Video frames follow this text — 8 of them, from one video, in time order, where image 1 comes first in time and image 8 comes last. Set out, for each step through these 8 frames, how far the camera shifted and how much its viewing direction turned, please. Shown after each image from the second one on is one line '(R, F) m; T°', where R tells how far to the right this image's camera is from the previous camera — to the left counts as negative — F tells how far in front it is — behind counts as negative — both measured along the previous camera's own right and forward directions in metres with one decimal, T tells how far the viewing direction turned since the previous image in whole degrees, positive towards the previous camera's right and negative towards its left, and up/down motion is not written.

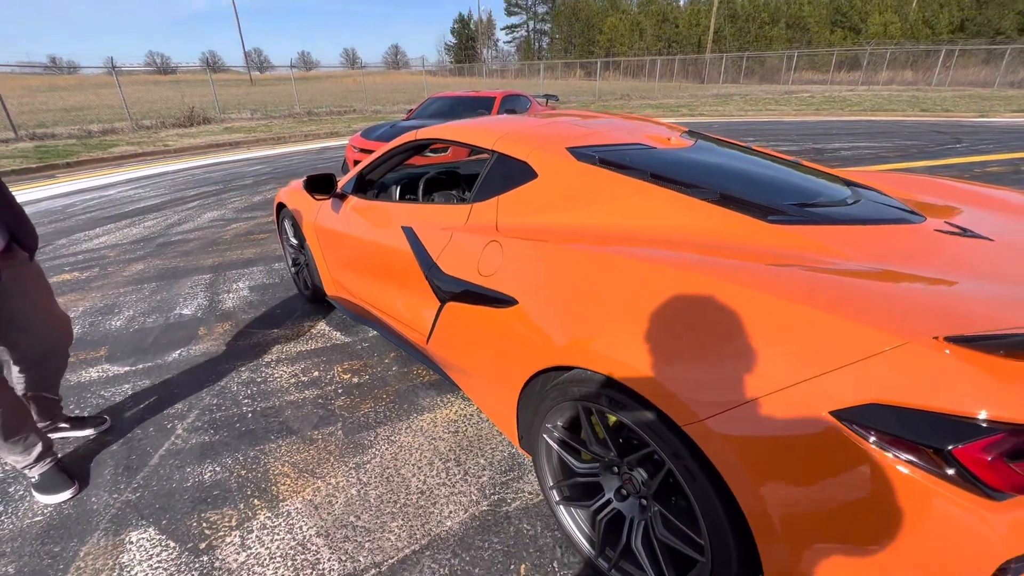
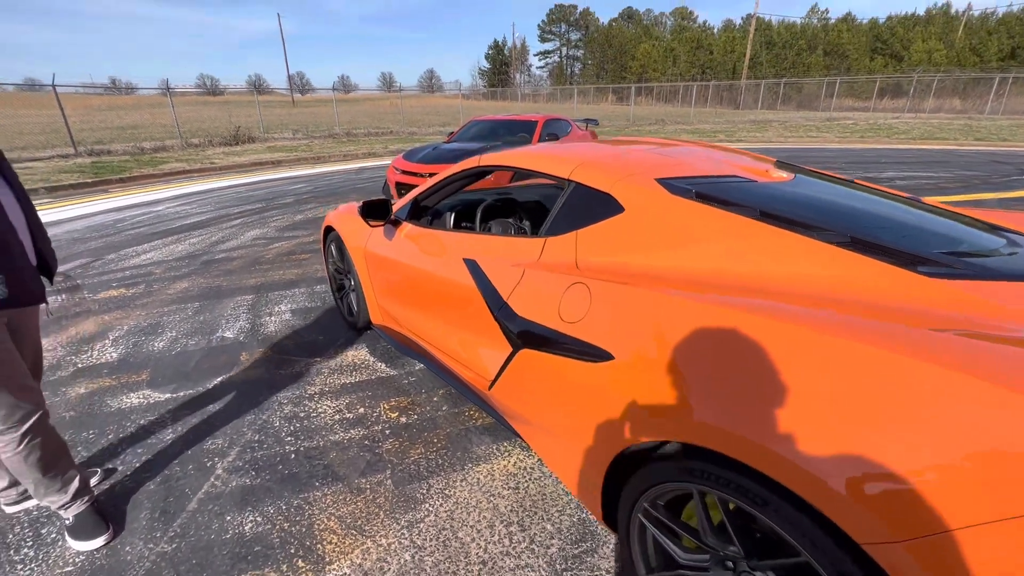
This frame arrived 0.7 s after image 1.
(-0.2, +0.2) m; -3°
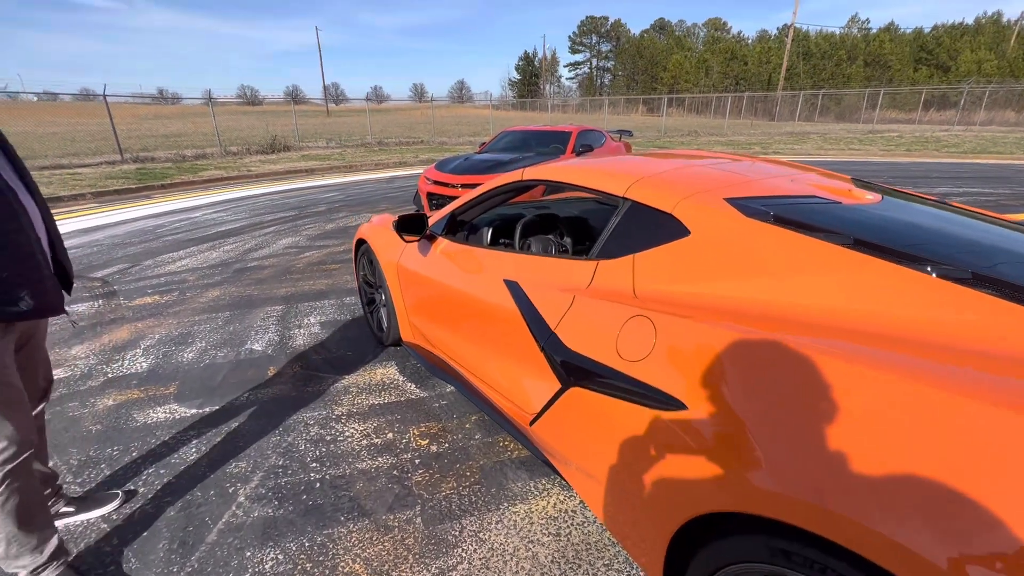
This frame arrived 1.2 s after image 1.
(-0.1, +0.2) m; -3°
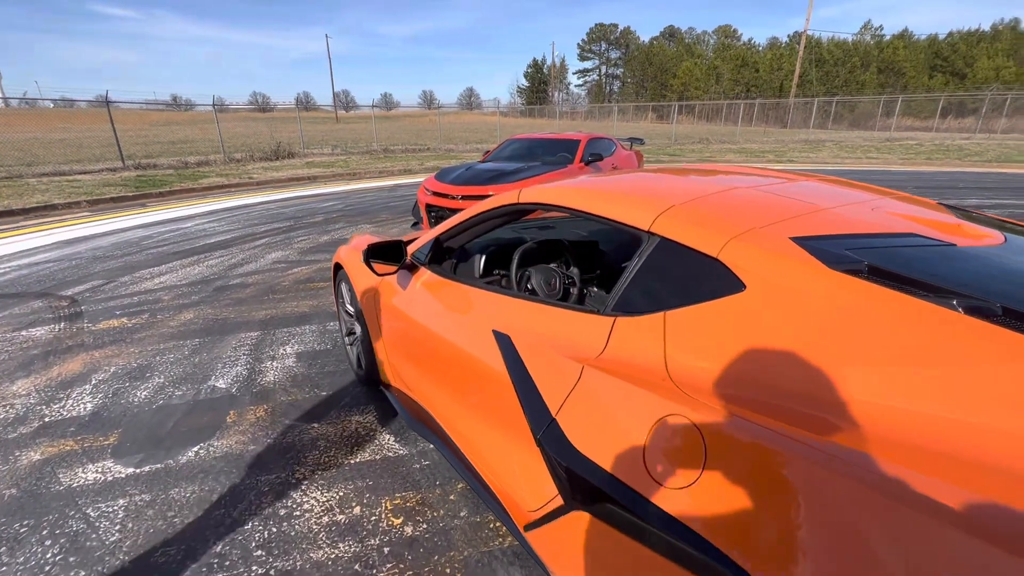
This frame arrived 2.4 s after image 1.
(+0.1, +0.5) m; -1°
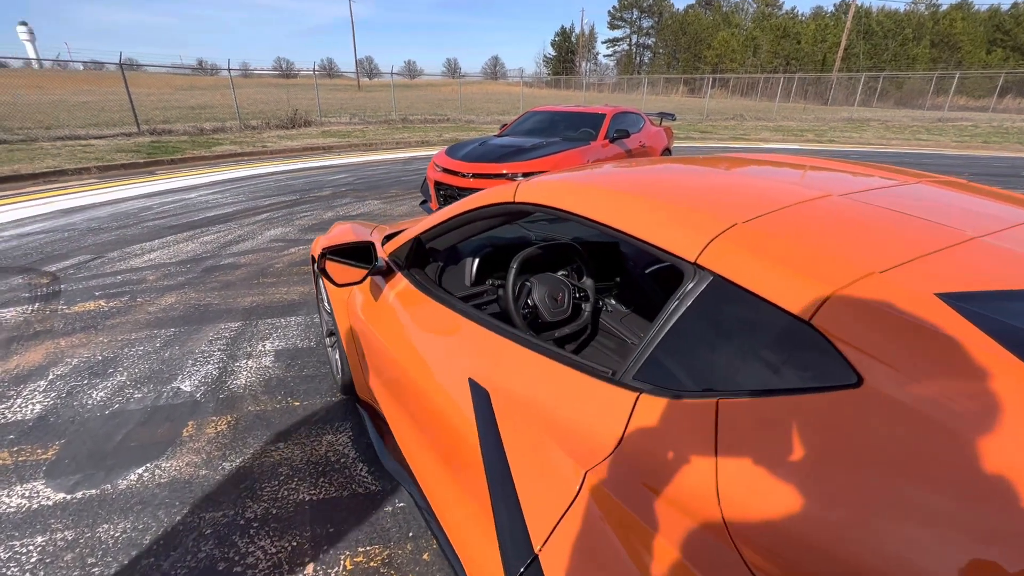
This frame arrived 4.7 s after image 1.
(+0.1, +0.5) m; -2°
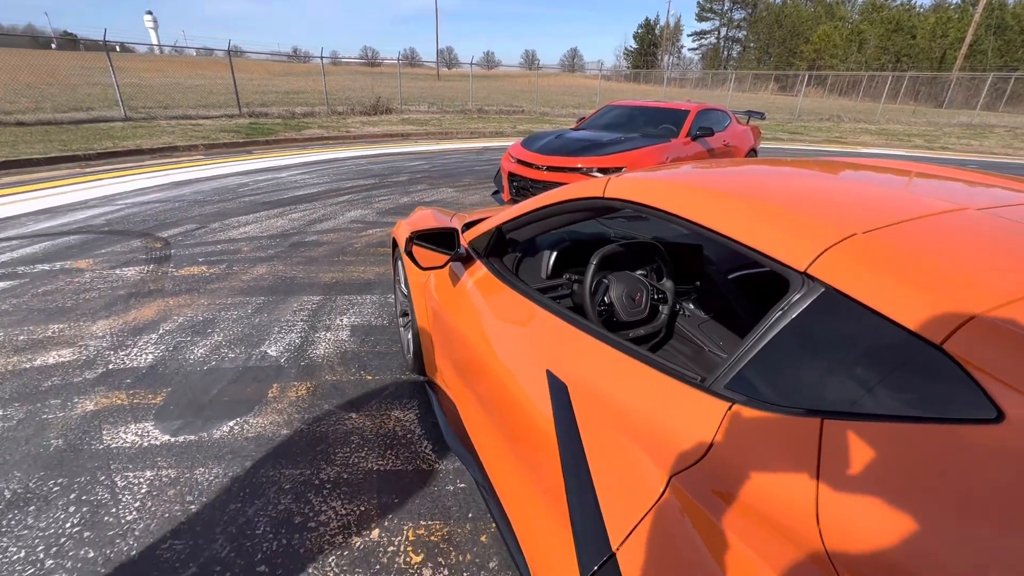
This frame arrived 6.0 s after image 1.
(-0.1, 0.0) m; -7°
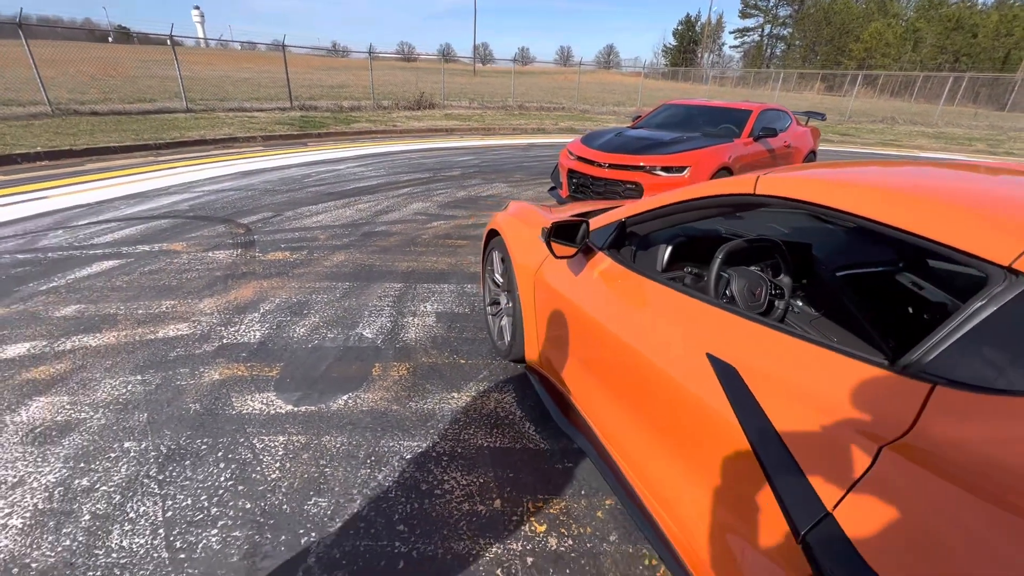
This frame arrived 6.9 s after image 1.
(-0.4, -0.1) m; -3°
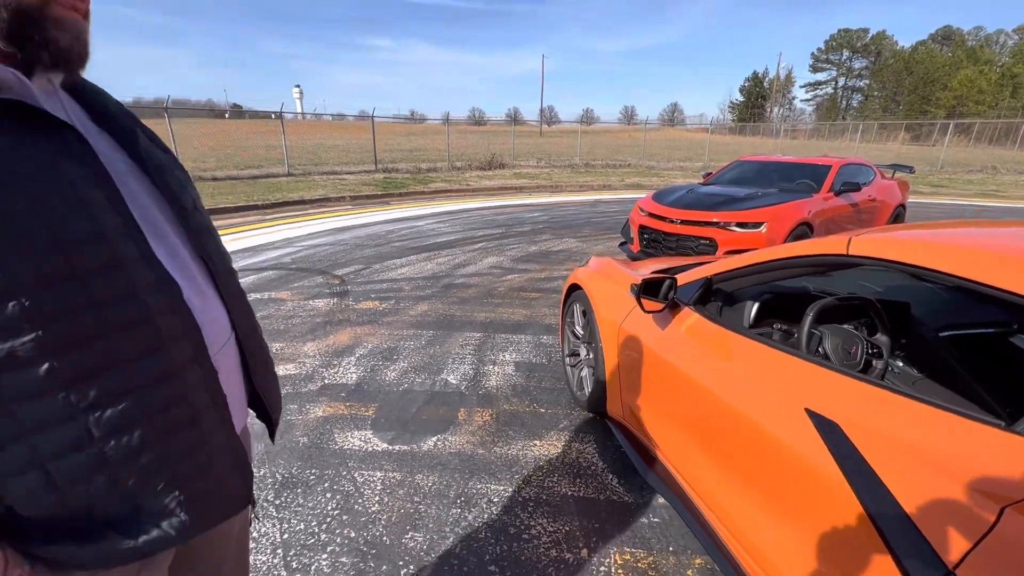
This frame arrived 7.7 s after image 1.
(-0.1, -0.2) m; -8°
